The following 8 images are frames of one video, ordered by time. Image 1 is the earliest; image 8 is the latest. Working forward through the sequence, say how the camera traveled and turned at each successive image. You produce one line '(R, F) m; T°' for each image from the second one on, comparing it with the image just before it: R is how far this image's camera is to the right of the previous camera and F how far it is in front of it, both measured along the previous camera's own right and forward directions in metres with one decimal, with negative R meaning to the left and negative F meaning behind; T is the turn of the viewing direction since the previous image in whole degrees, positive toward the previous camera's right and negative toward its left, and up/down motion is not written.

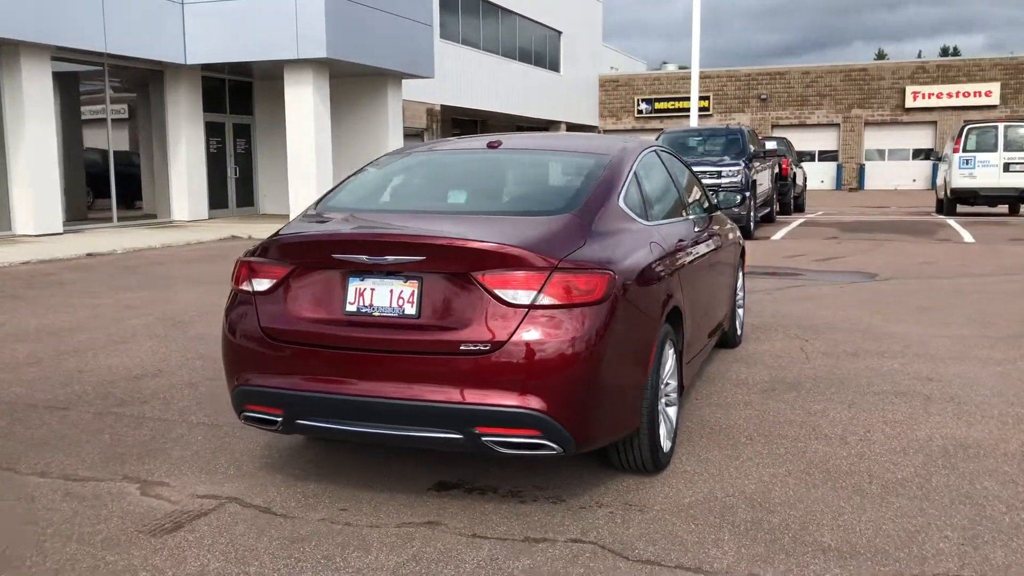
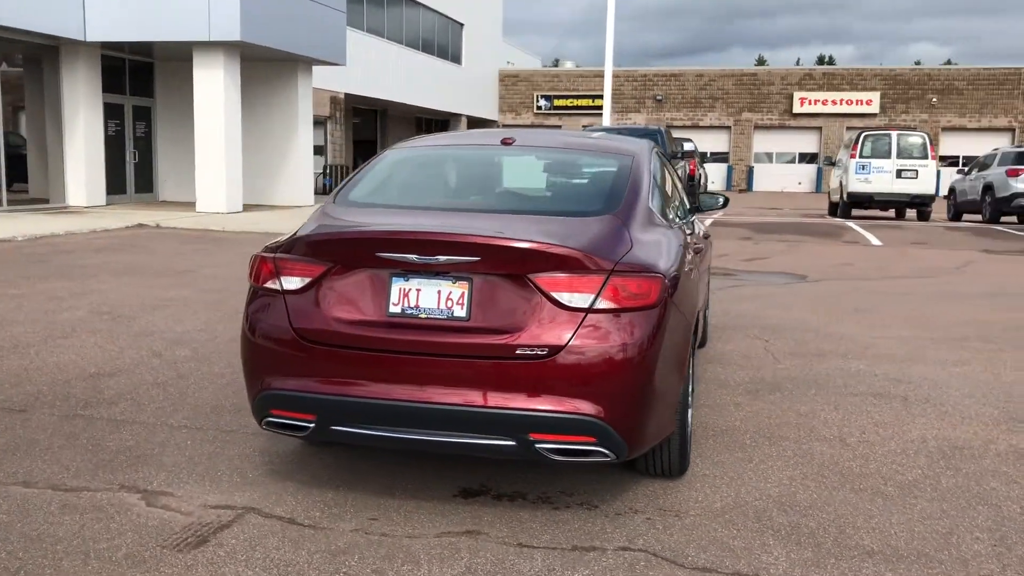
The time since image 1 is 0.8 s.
(-0.6, +0.1) m; +7°
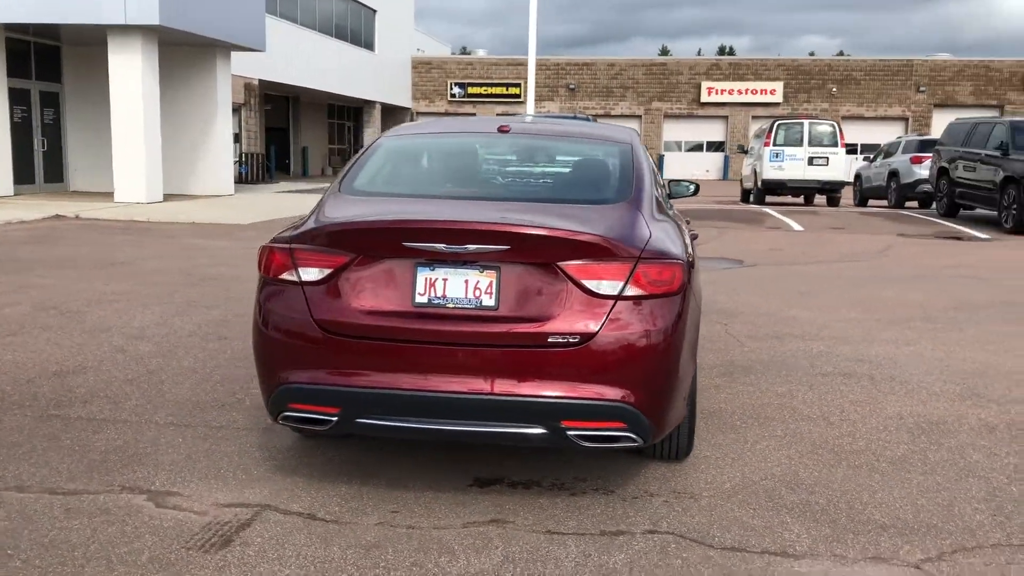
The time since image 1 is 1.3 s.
(-0.4, 0.0) m; +6°
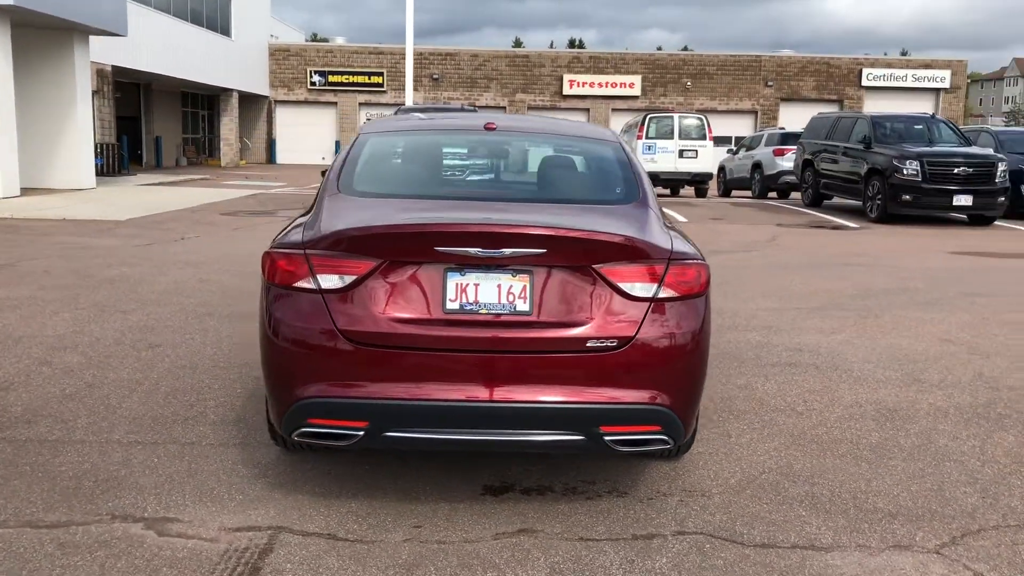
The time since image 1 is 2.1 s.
(-0.6, +0.1) m; +9°
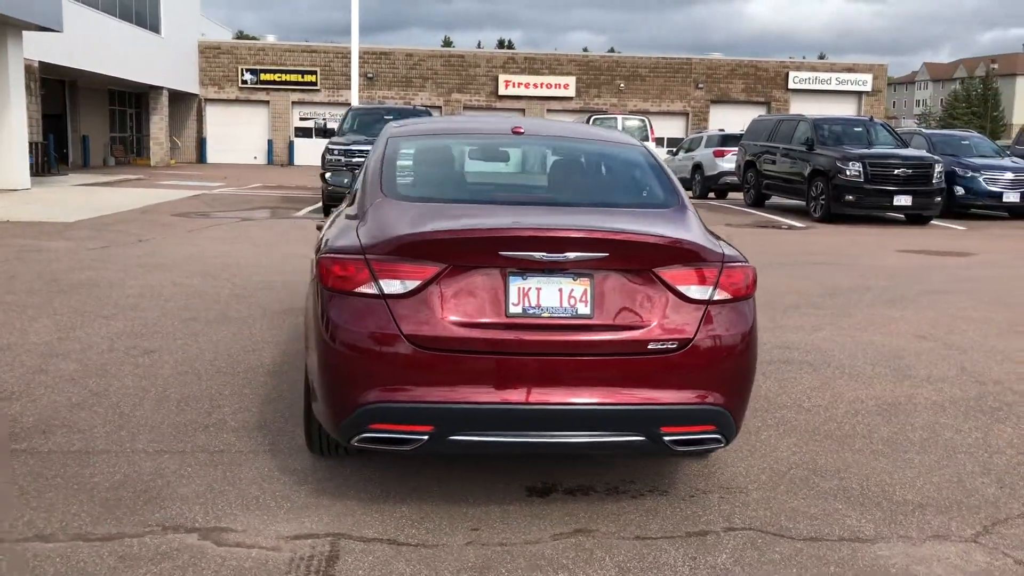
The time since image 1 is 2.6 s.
(-0.5, 0.0) m; +4°
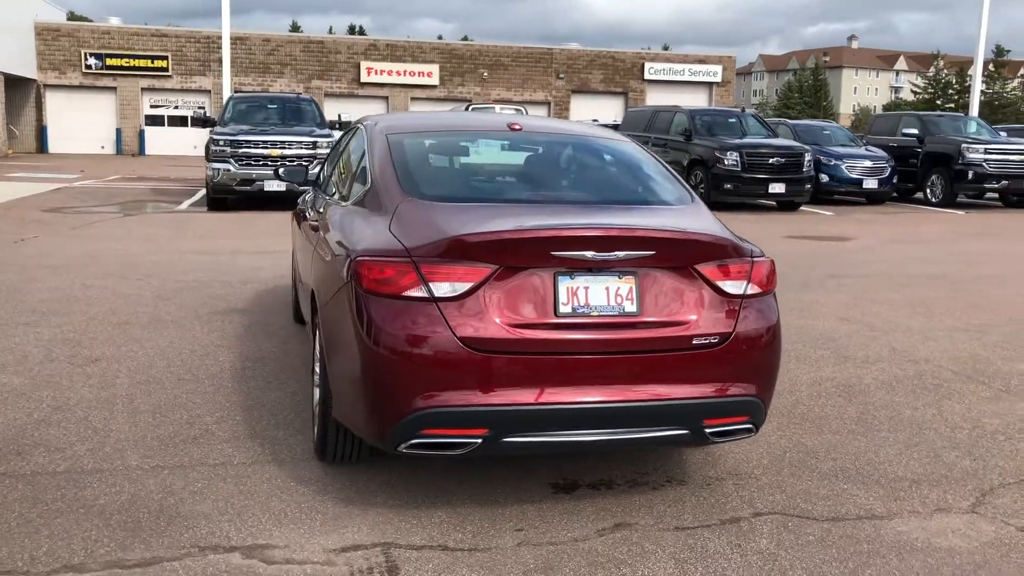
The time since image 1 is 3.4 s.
(-0.7, +0.1) m; +9°
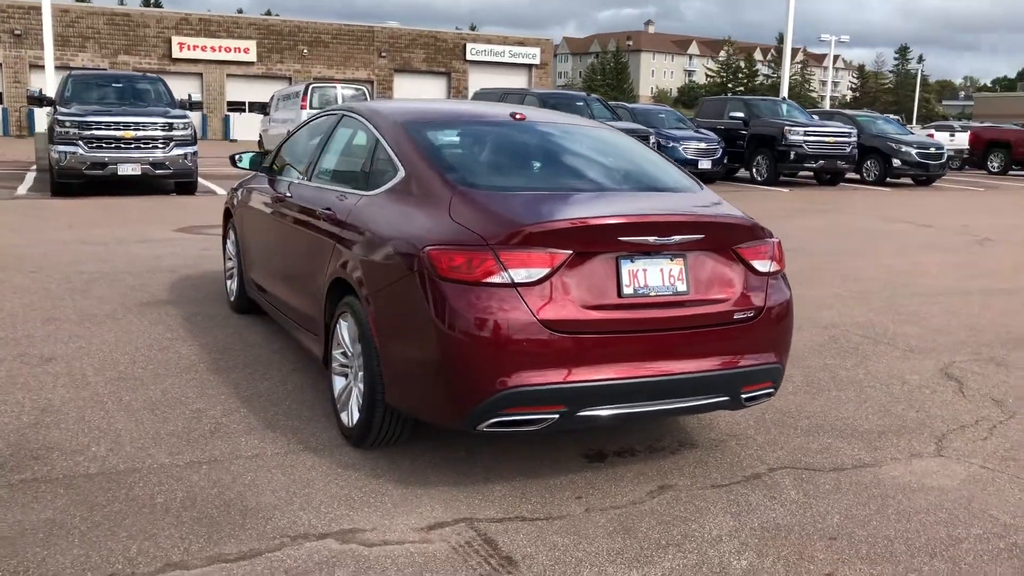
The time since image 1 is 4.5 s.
(-1.0, -0.1) m; +11°
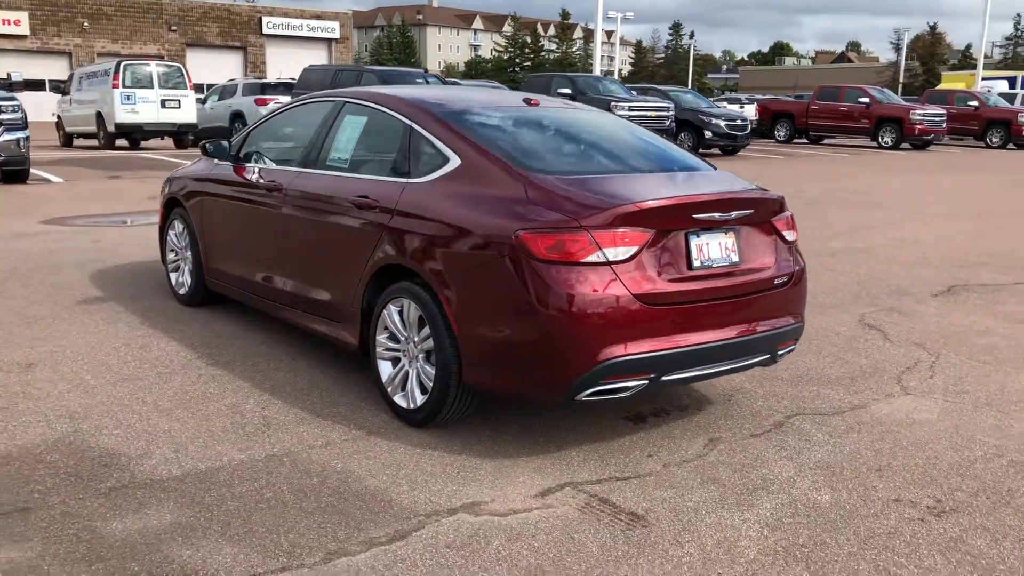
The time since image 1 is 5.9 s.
(-1.2, -0.1) m; +12°
